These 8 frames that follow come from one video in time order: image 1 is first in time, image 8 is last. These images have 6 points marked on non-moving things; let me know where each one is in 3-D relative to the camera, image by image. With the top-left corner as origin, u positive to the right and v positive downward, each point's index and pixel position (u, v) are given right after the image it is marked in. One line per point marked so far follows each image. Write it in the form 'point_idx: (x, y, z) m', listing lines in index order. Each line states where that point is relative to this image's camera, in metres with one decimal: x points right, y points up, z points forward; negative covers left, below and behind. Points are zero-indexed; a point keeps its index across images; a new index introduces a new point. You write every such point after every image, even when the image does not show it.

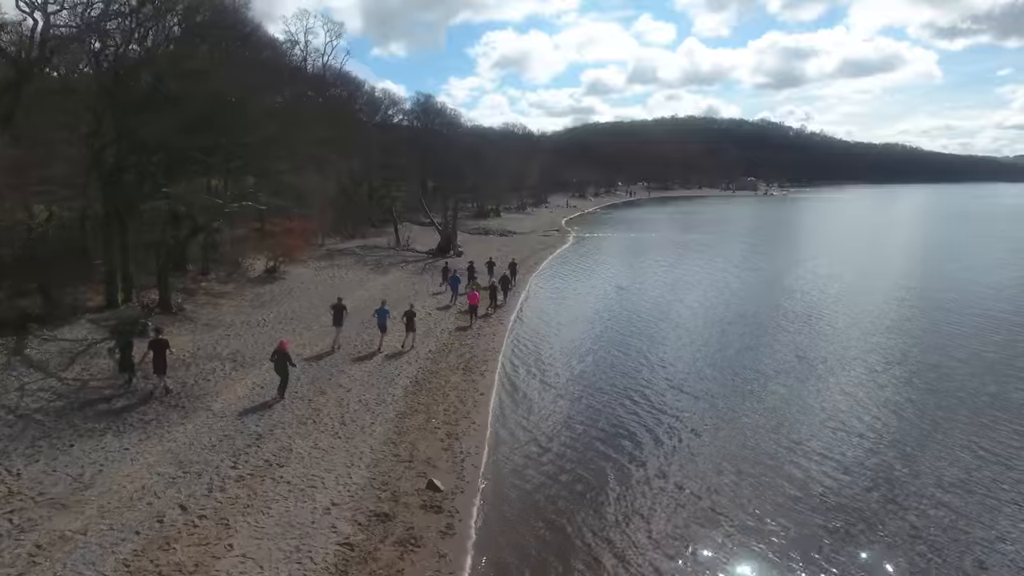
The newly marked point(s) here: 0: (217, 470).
0: (-5.5, -3.4, +11.7) m
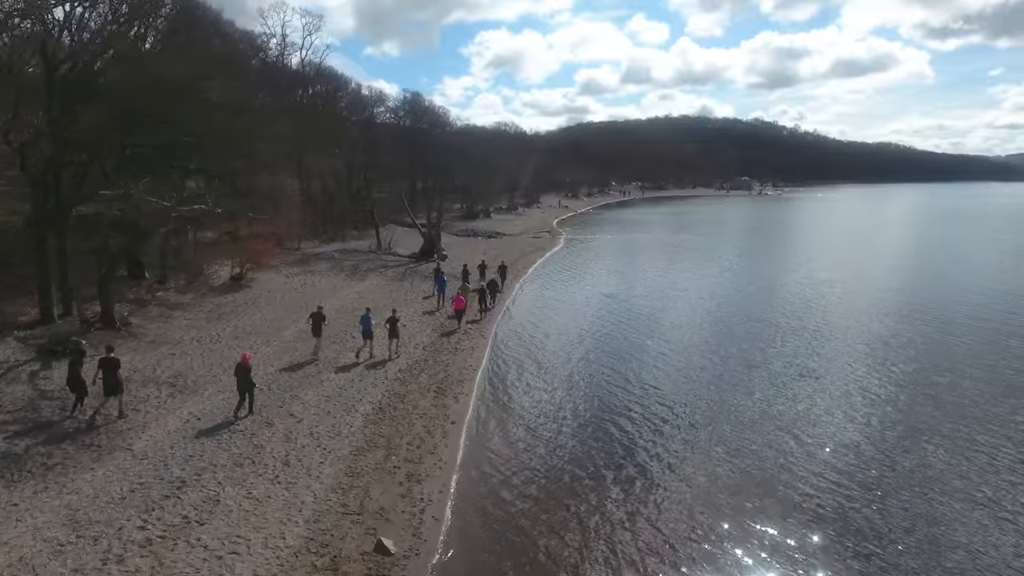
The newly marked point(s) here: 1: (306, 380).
0: (-6.1, -3.8, +9.7) m
1: (-5.6, -2.5, +17.0) m
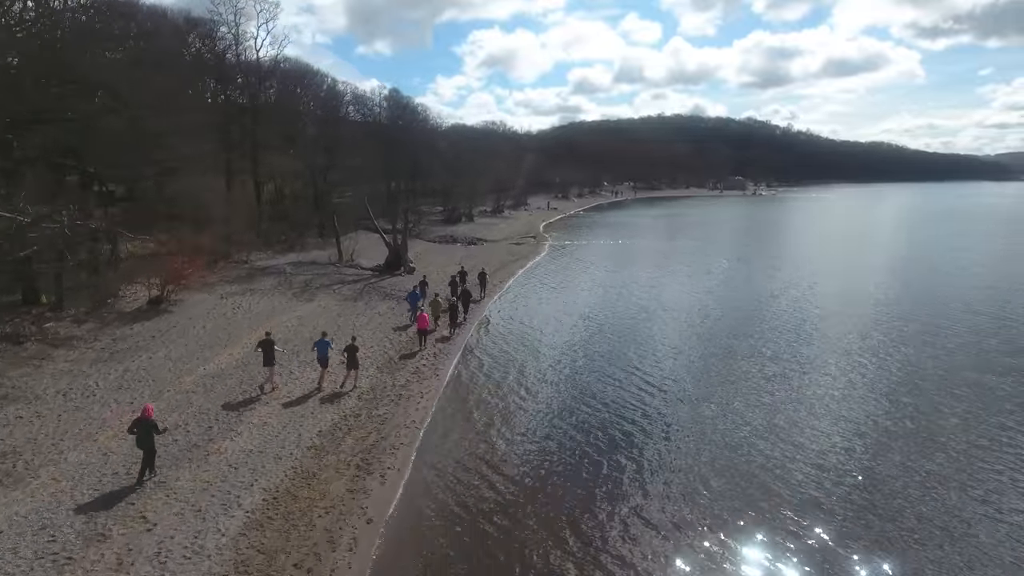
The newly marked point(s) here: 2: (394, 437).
0: (-7.2, -4.8, +5.7) m
1: (-6.8, -3.5, +13.0) m
2: (-2.9, -3.6, +15.1) m
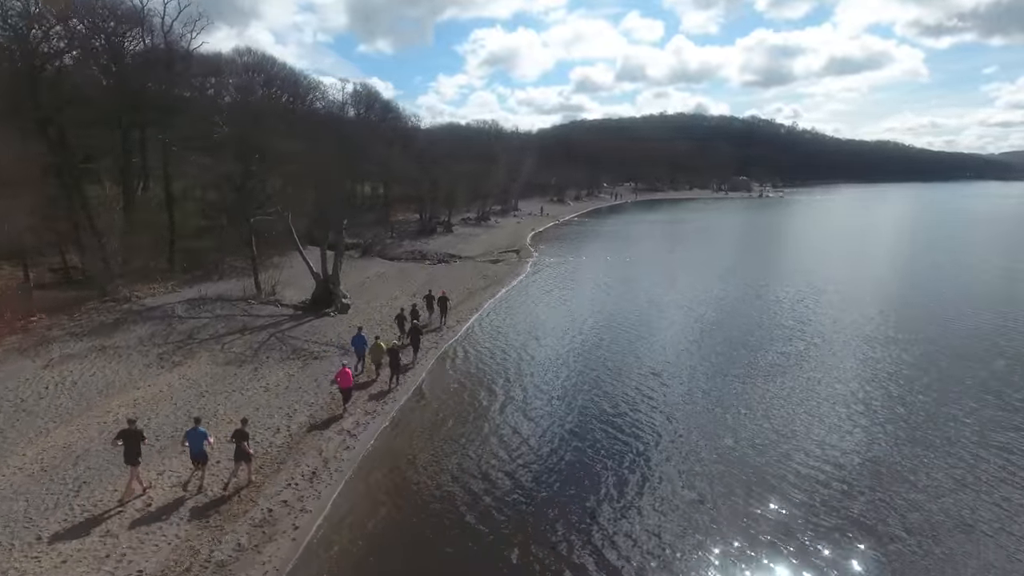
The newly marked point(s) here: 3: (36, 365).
0: (-9.1, -6.7, -1.7) m
1: (-8.7, -5.4, +5.6) m
2: (-4.8, -5.6, +7.7) m
3: (-14.4, -2.4, +19.0) m
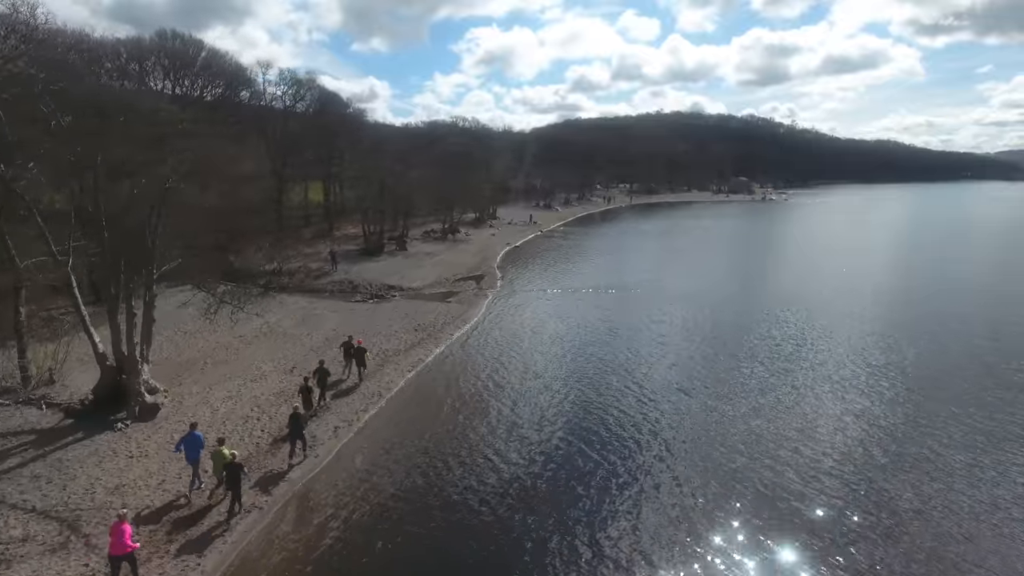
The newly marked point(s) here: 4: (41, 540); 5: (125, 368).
0: (-11.5, -9.3, -12.5) m
1: (-11.2, -8.0, -5.1) m
2: (-7.2, -8.1, -3.0) m
3: (-16.9, -5.0, +8.2) m
4: (-9.3, -4.9, +12.4) m
5: (-10.8, -2.2, +17.6) m
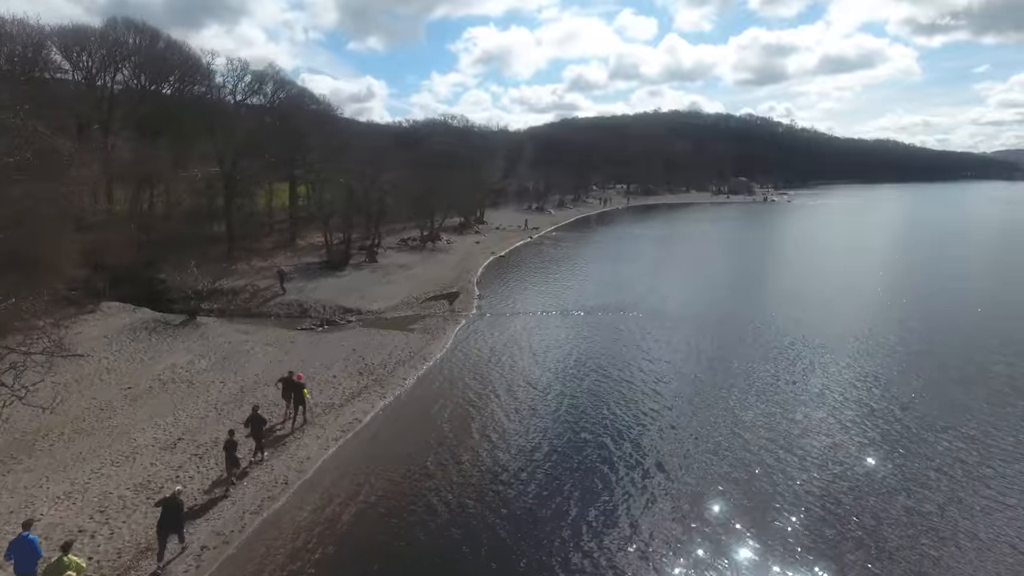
0: (-12.6, -10.6, -17.9) m
1: (-12.2, -9.3, -10.5) m
2: (-8.3, -9.4, -8.4) m
3: (-18.0, -6.2, +2.8) m
4: (-10.5, -6.2, +7.0) m
5: (-12.0, -3.5, +12.2) m
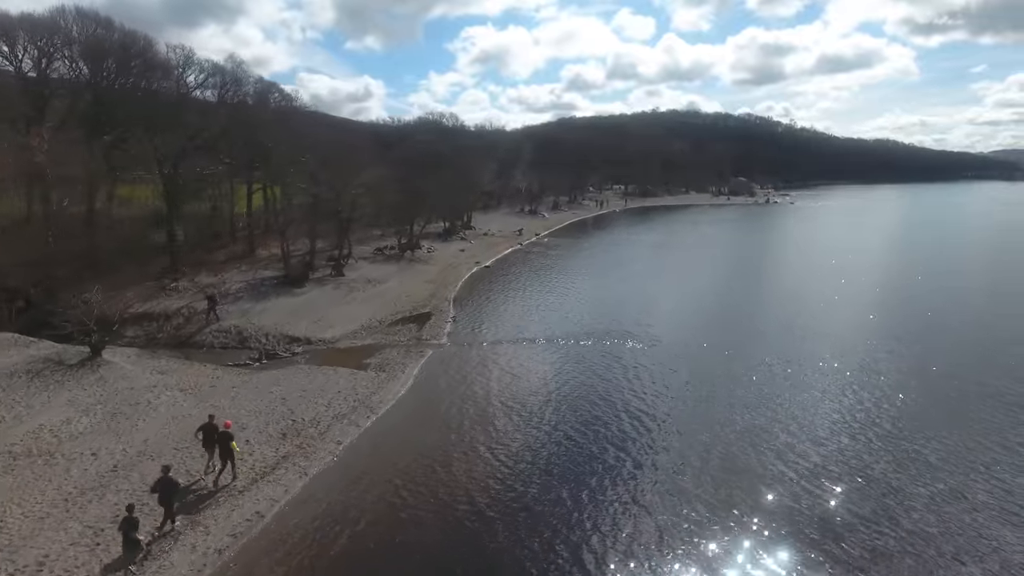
0: (-13.5, -11.8, -22.8) m
1: (-13.2, -10.5, -15.4) m
2: (-9.3, -10.6, -13.3) m
3: (-19.1, -7.4, -2.2) m
4: (-11.5, -7.3, +2.2) m
5: (-13.0, -4.6, +7.3) m
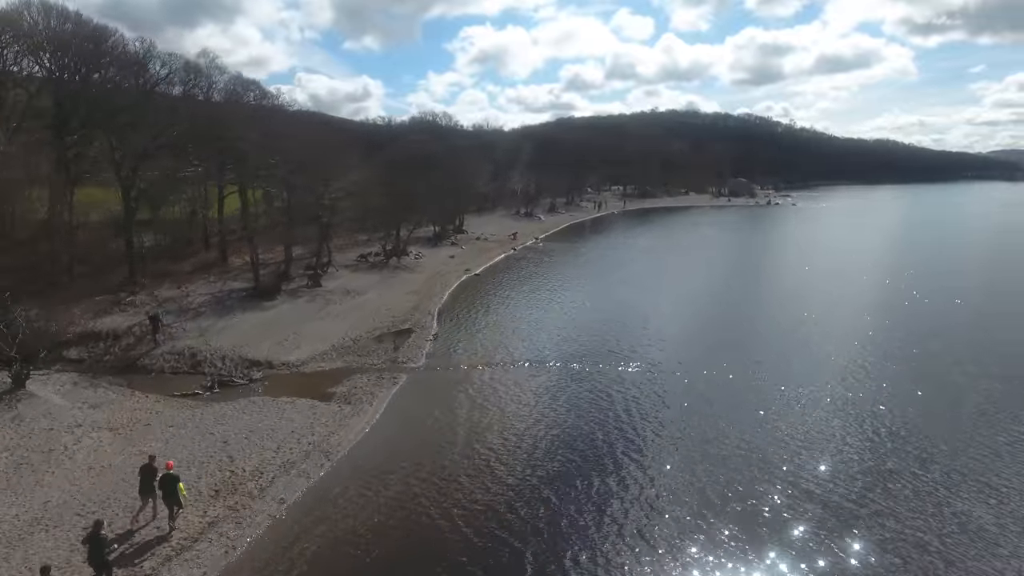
0: (-14.0, -12.5, -25.7) m
1: (-13.7, -11.2, -18.3) m
2: (-9.8, -11.3, -16.2) m
3: (-19.6, -8.1, -5.1) m
4: (-12.0, -8.0, -0.7) m
5: (-13.6, -5.3, +4.4) m
